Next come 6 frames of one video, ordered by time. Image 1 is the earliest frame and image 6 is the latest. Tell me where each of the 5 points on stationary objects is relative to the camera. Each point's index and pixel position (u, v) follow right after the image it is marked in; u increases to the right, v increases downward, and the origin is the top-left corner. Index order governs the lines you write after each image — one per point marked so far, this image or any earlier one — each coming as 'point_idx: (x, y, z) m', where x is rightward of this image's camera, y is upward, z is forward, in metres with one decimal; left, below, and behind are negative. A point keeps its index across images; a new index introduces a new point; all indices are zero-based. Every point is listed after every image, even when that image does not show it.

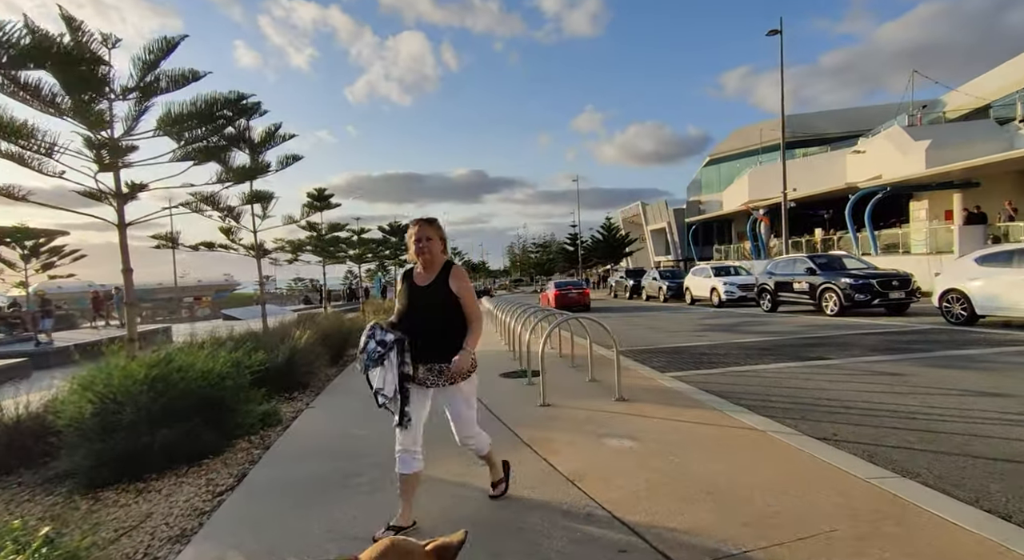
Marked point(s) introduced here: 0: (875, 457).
0: (+2.5, -1.2, +3.9) m
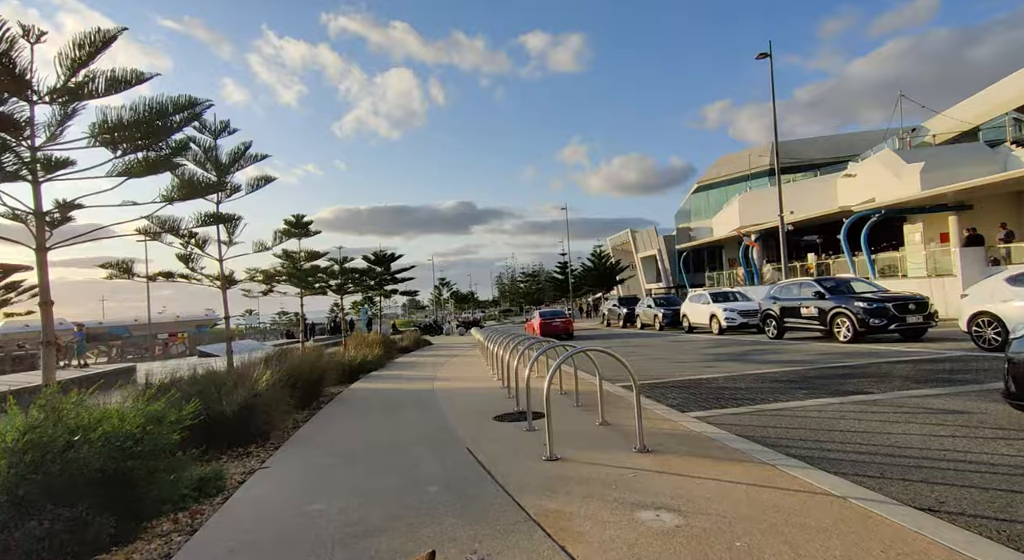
0: (+2.6, -1.3, +2.9) m
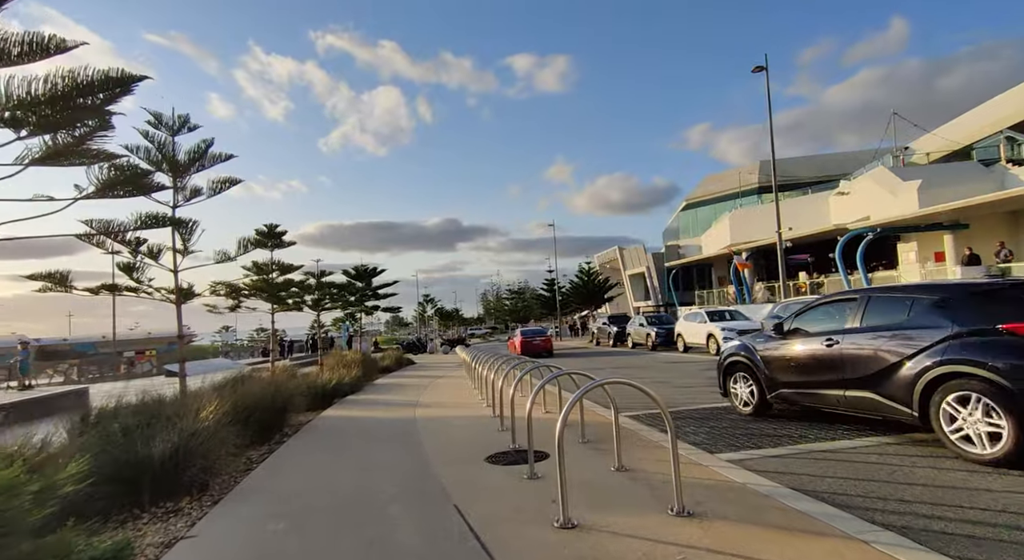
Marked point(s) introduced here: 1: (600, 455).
0: (+2.6, -1.4, +1.8) m
1: (+0.9, -1.8, +5.9) m
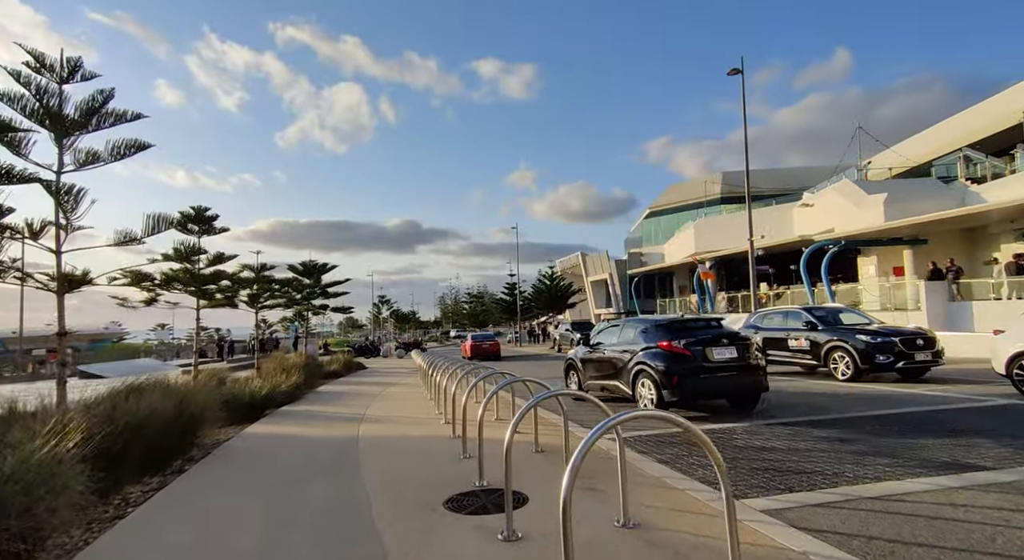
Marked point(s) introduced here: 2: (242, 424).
0: (+2.7, -1.3, +0.6) m
1: (+0.7, -1.7, +4.5) m
2: (-5.0, -2.7, +10.6) m
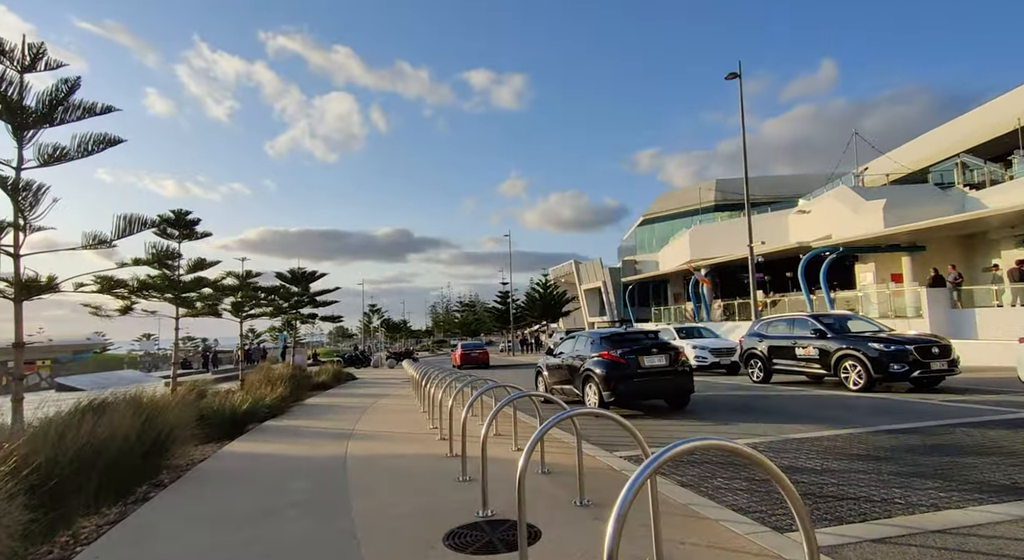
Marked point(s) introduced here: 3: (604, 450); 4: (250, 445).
0: (+2.8, -1.3, 0.0) m
1: (+0.7, -1.7, +3.8) m
2: (-5.1, -2.8, +9.9) m
3: (+1.2, -2.2, +7.3) m
4: (-4.1, -2.6, +8.9) m
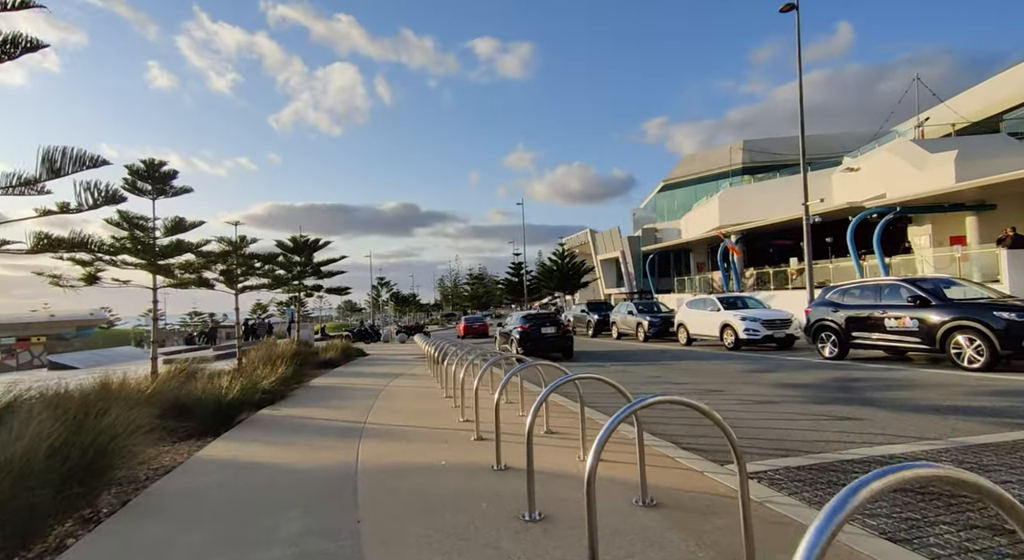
0: (+3.4, -1.1, -2.1) m
1: (+1.4, -1.4, +1.8) m
2: (-4.3, -2.2, +7.9) m
3: (+1.8, -1.7, +5.2) m
4: (-3.4, -2.1, +7.0) m
